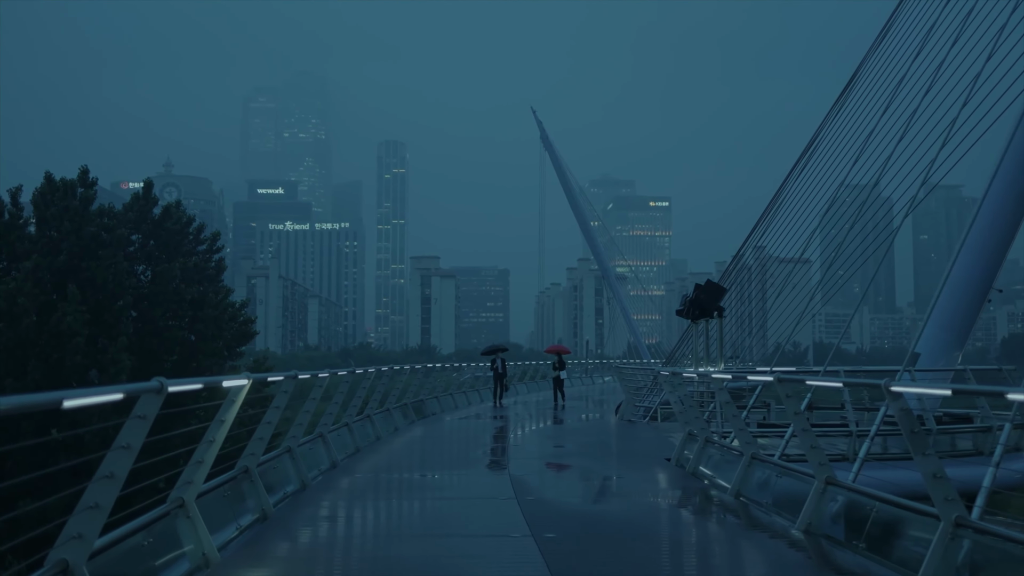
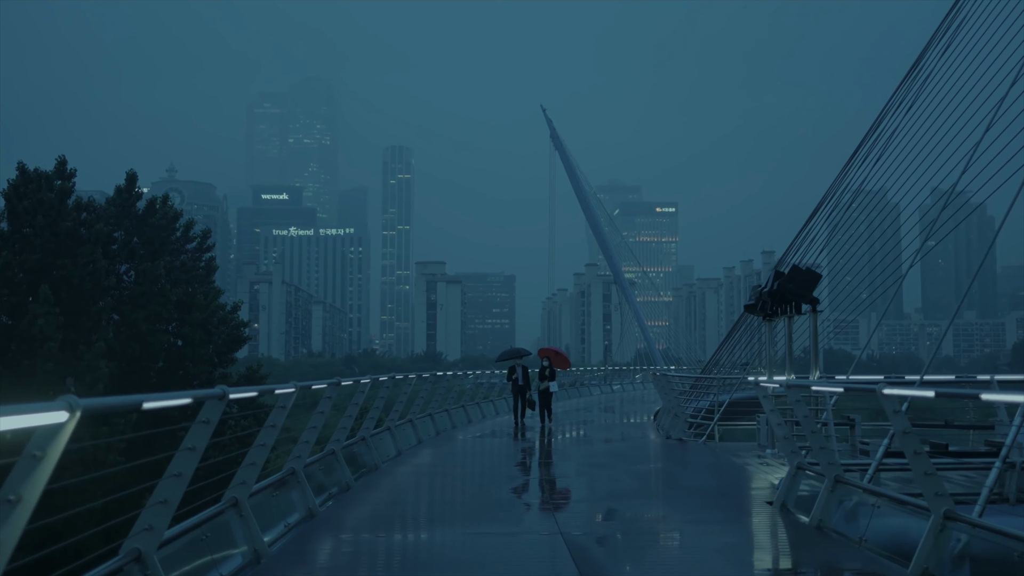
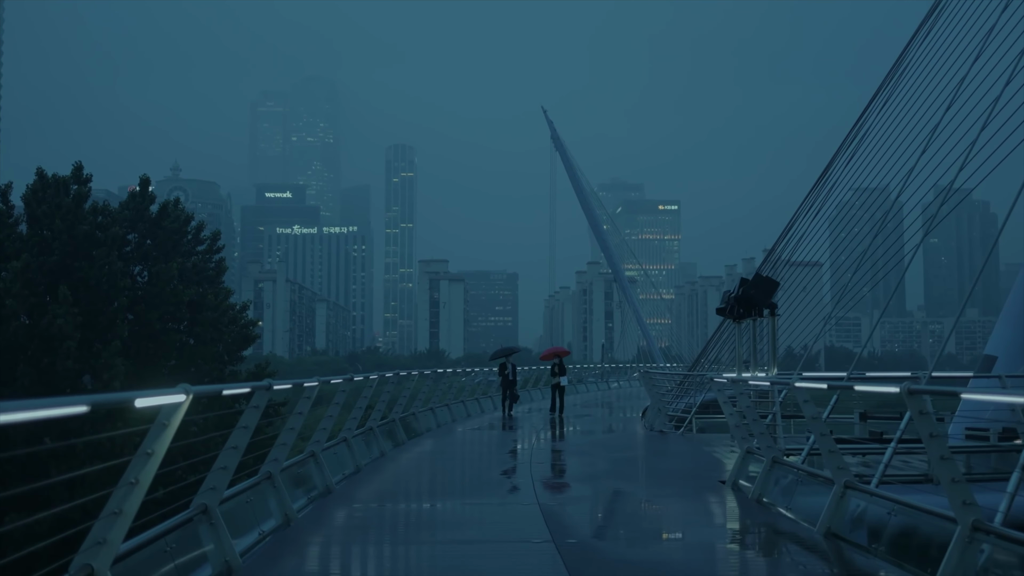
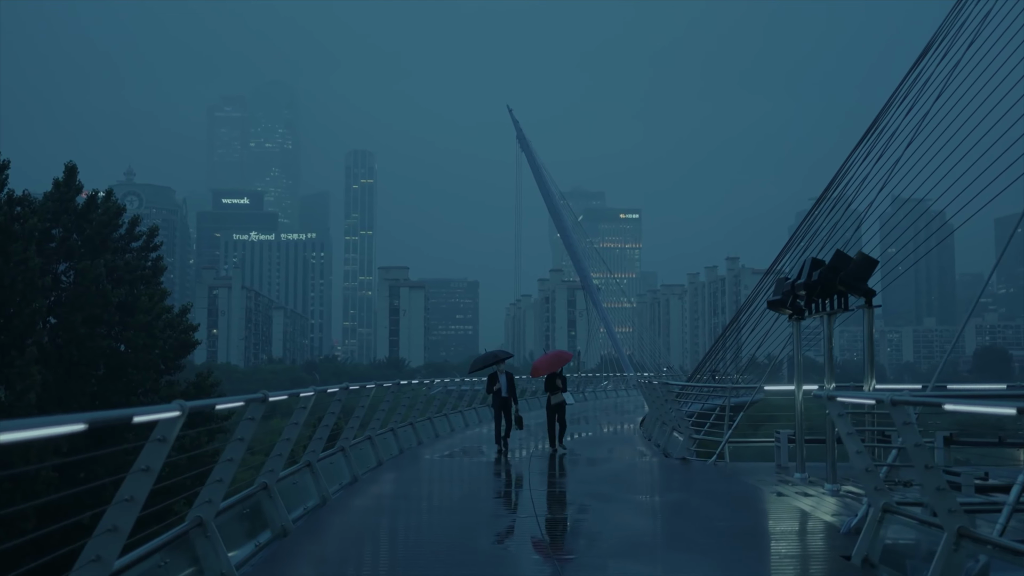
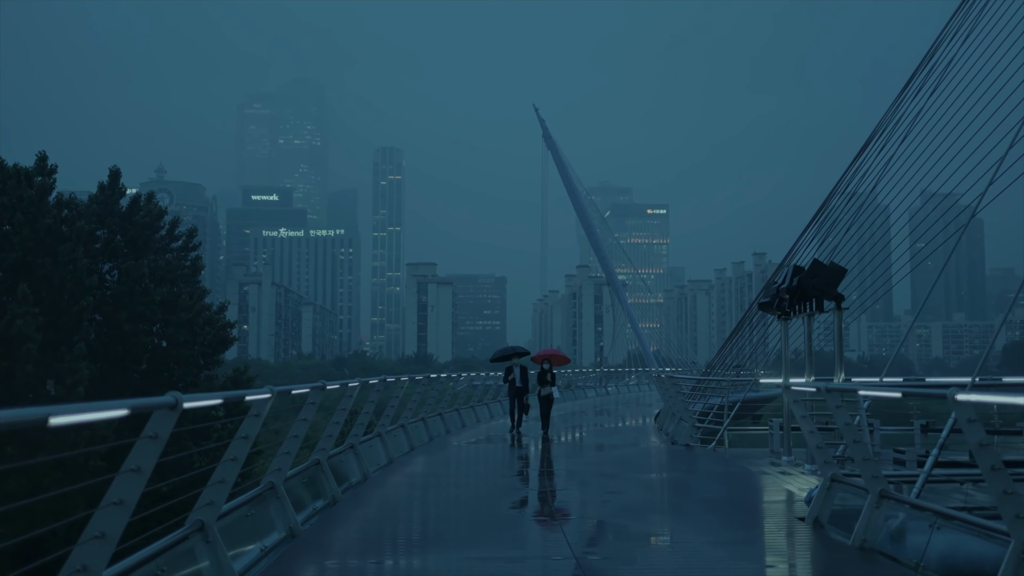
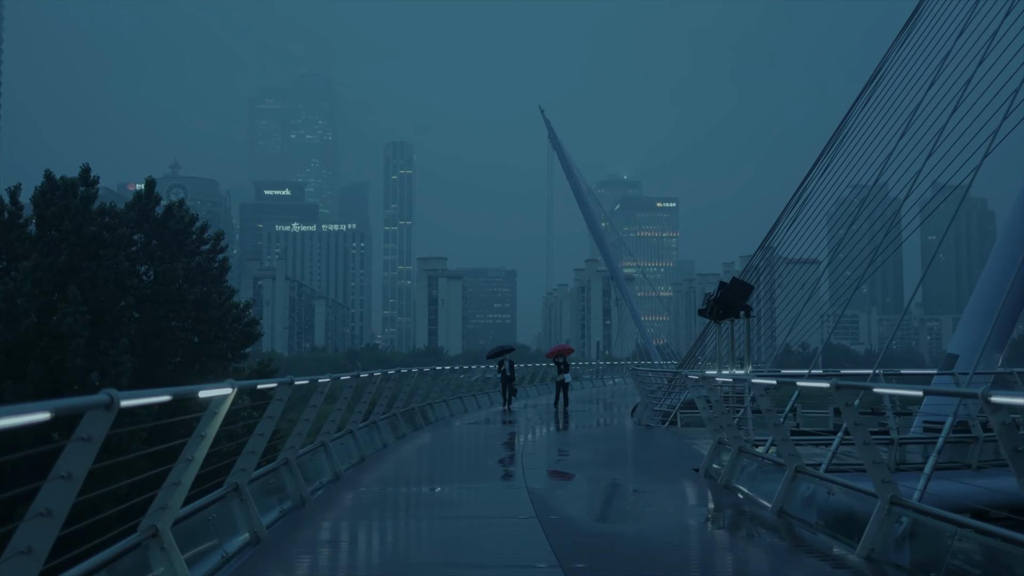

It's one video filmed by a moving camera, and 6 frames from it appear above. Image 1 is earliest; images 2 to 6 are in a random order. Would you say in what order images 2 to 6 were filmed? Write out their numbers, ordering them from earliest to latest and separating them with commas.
6, 3, 2, 5, 4
